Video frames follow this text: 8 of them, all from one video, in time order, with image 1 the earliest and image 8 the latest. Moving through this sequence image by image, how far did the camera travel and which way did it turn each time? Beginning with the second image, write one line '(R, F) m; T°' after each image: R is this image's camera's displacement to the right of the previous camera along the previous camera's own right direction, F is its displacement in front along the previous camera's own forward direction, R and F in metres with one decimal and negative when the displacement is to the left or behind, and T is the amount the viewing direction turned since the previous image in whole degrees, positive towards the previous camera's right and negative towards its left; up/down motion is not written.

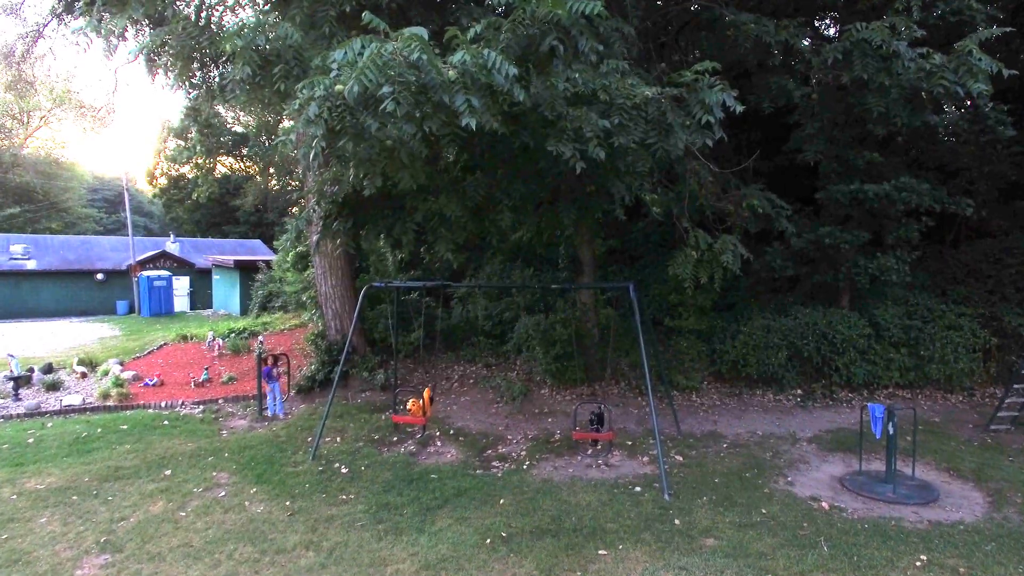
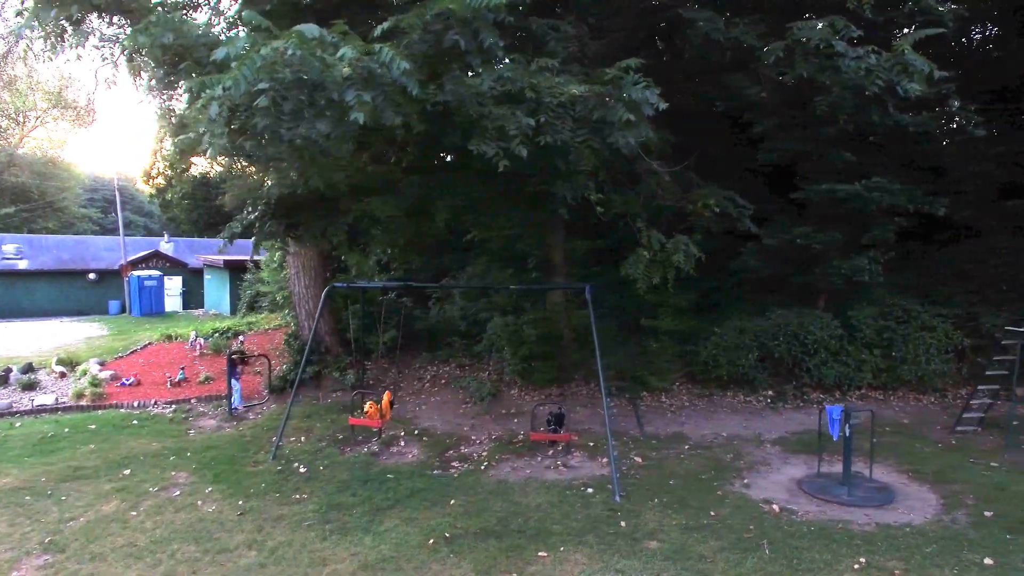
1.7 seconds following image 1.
(+0.7, 0.0) m; -1°
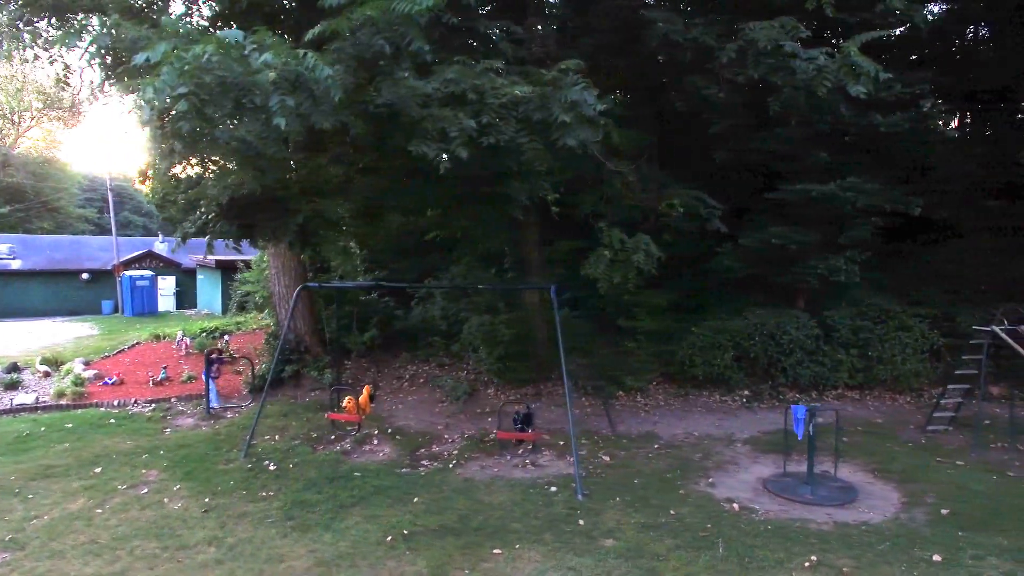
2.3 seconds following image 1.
(+0.5, 0.0) m; 0°
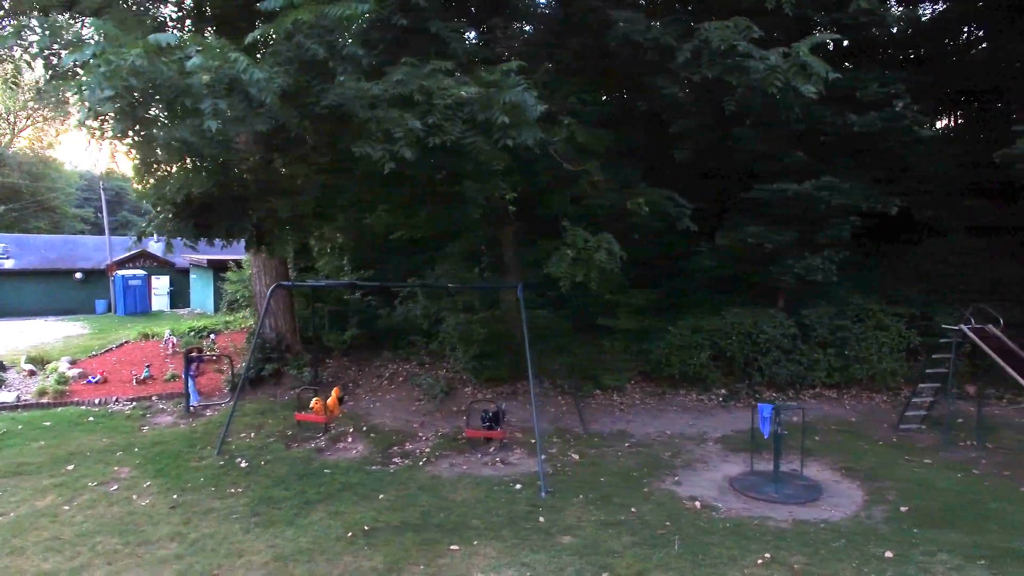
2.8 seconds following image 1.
(+0.5, 0.0) m; 0°
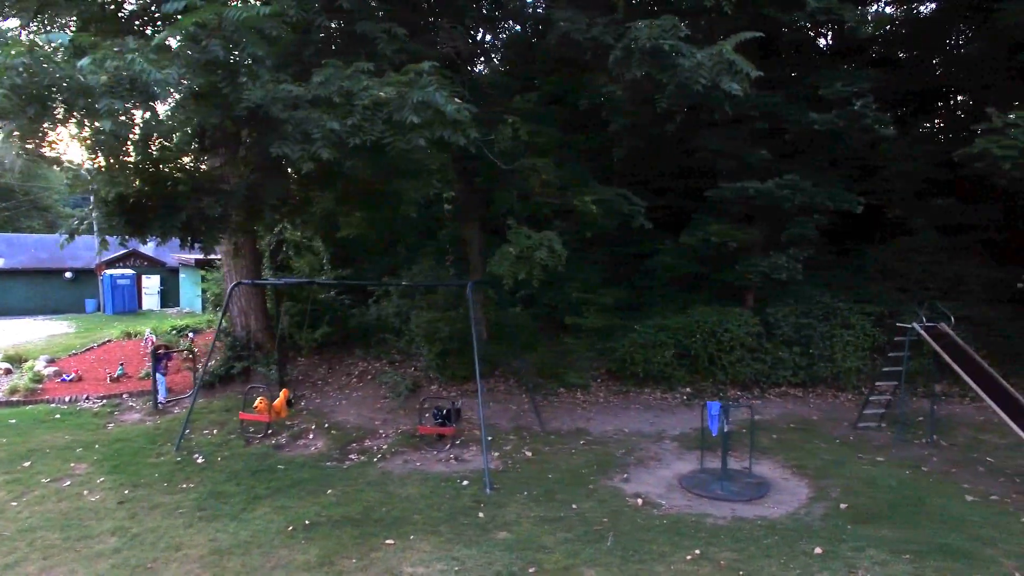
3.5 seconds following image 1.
(+0.8, -0.1) m; 0°
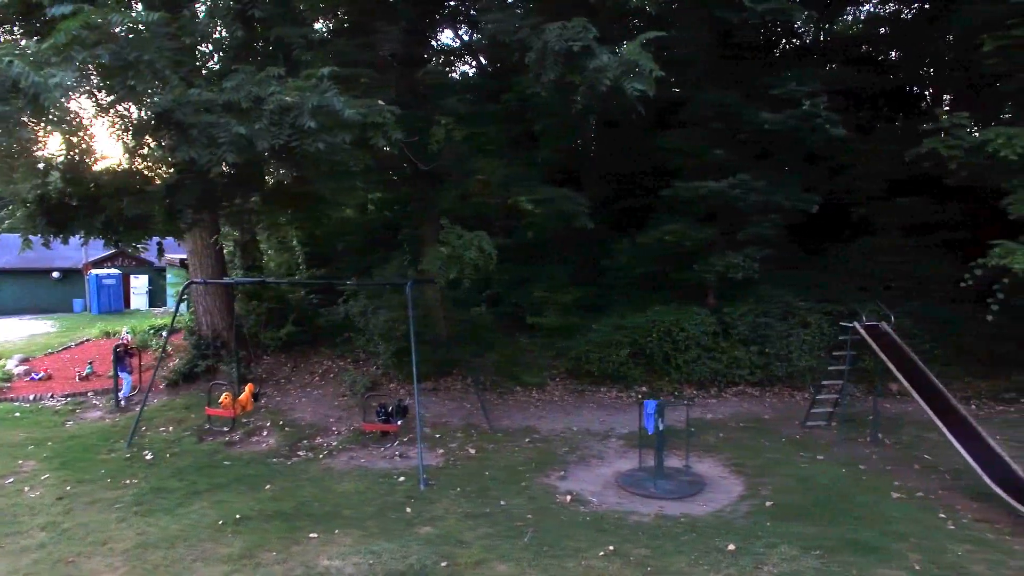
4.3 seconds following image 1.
(+1.0, -0.1) m; -1°
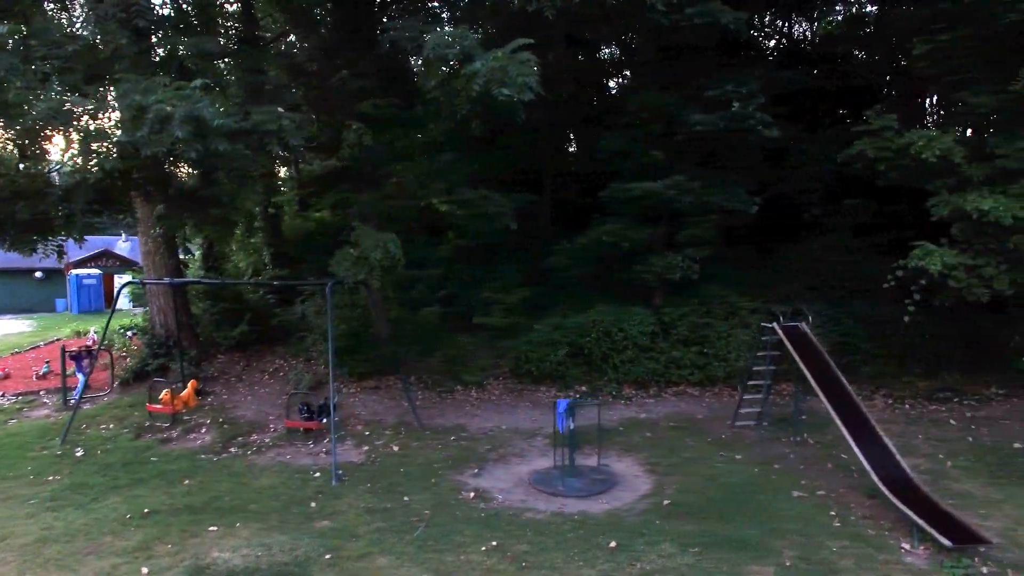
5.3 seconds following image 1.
(+1.4, -0.1) m; -1°
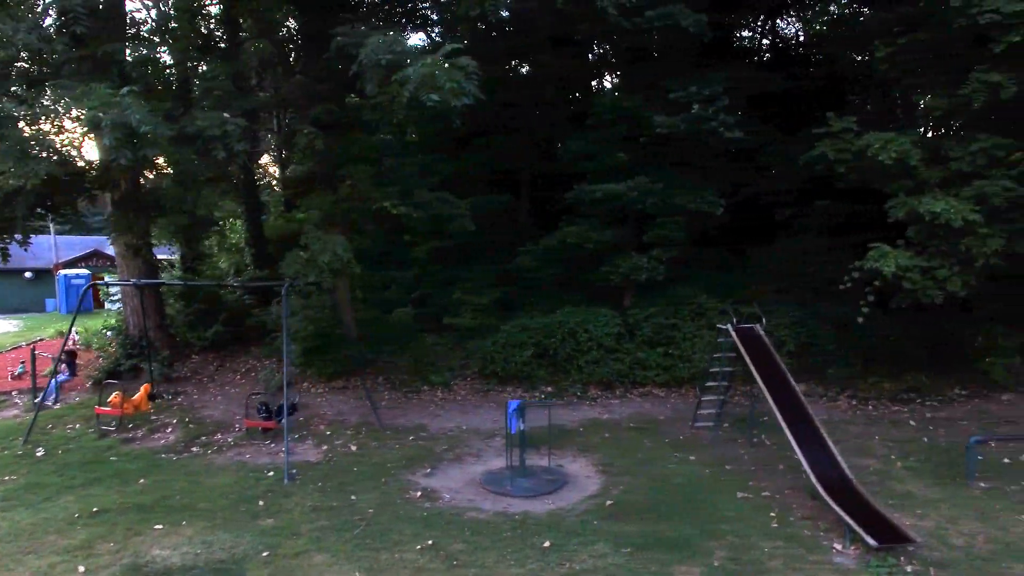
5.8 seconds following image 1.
(+0.8, -0.1) m; 0°
